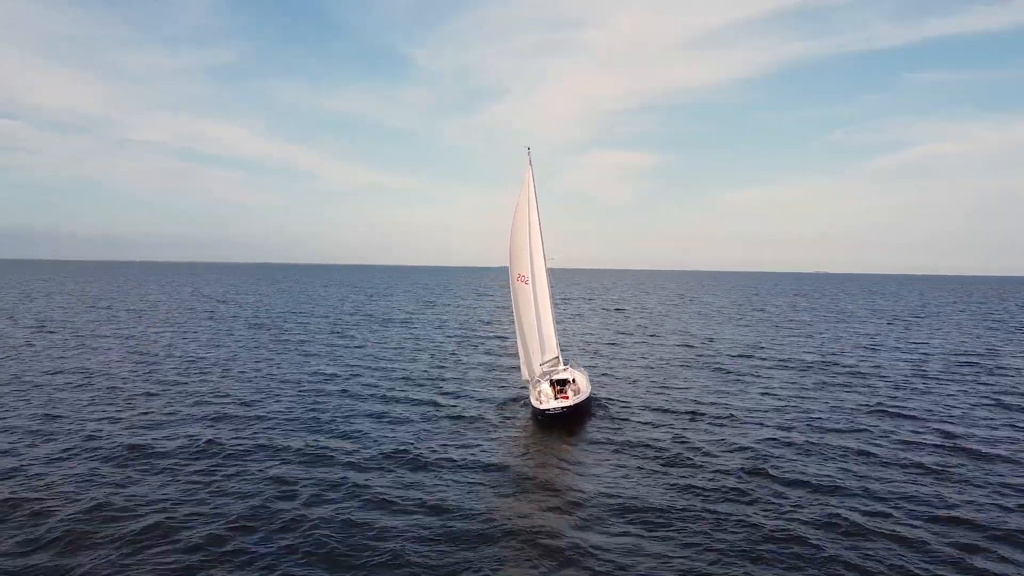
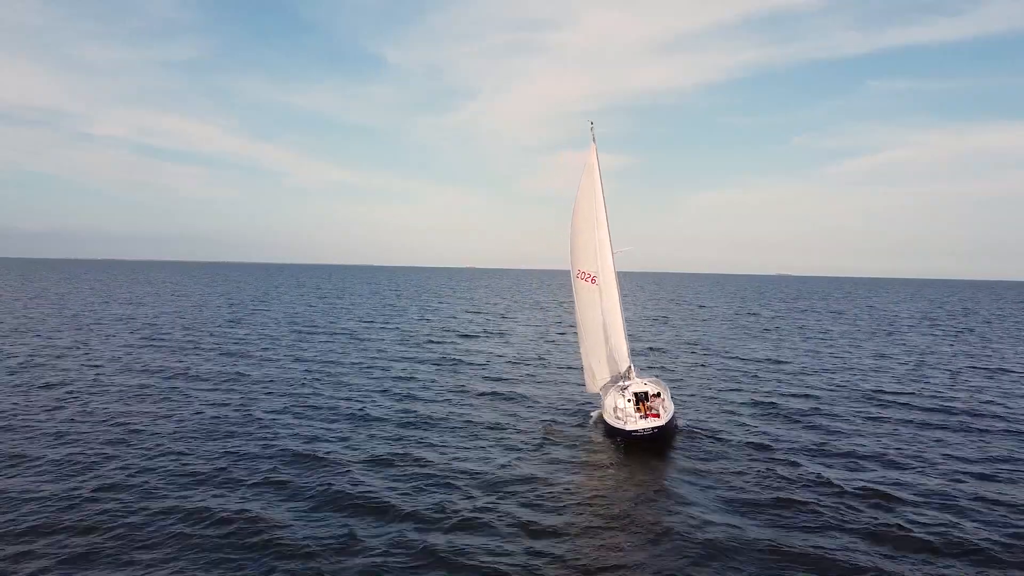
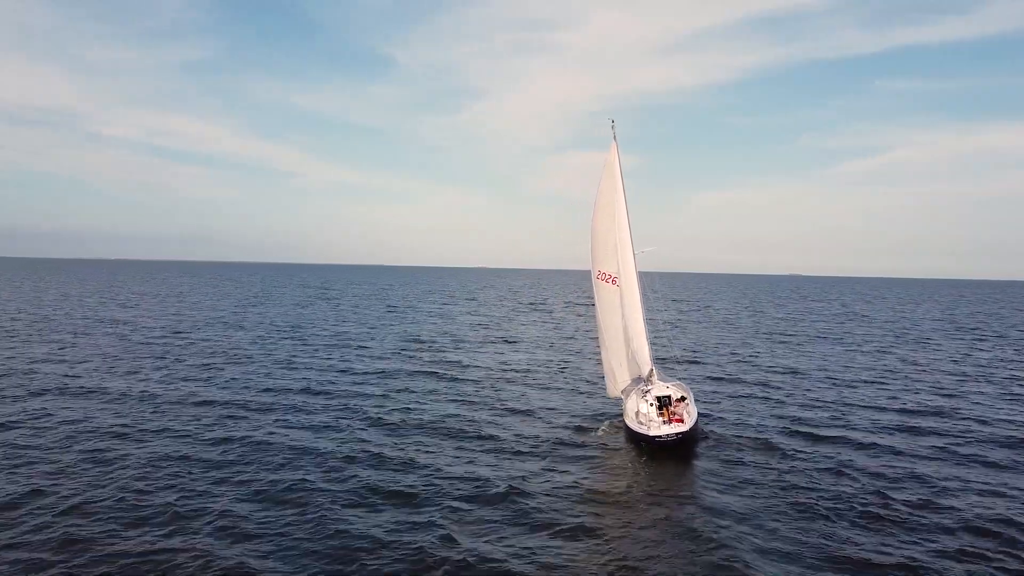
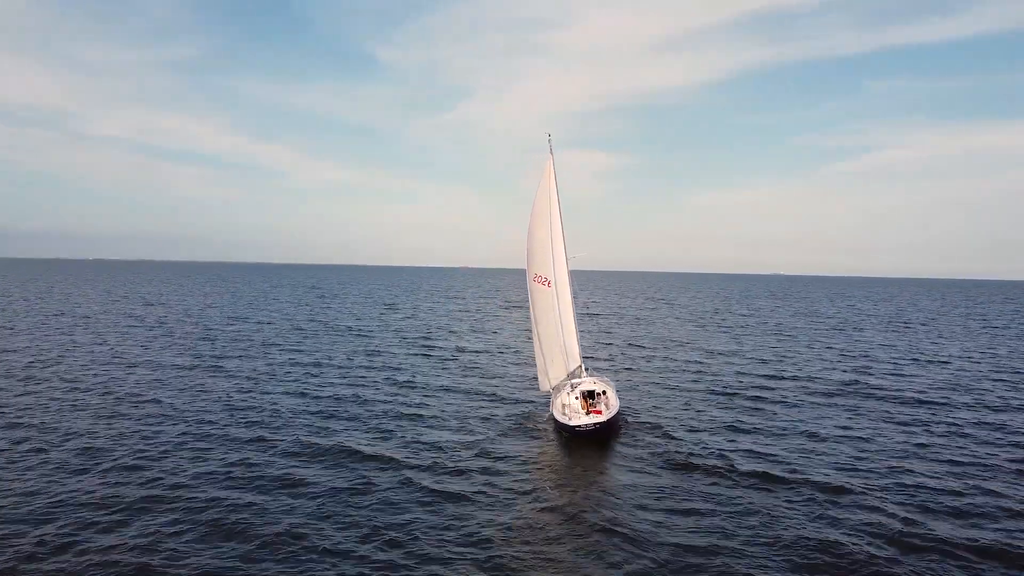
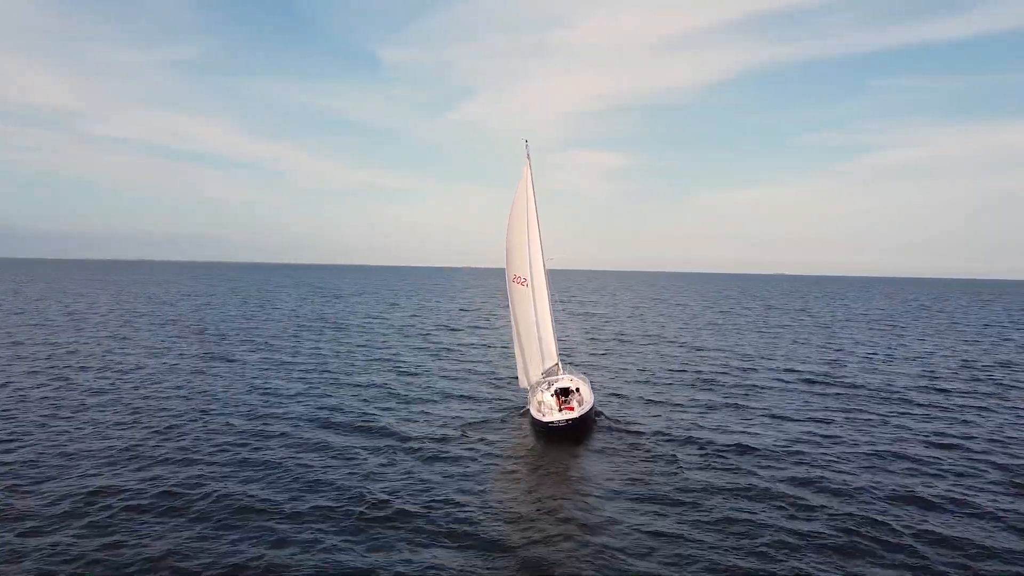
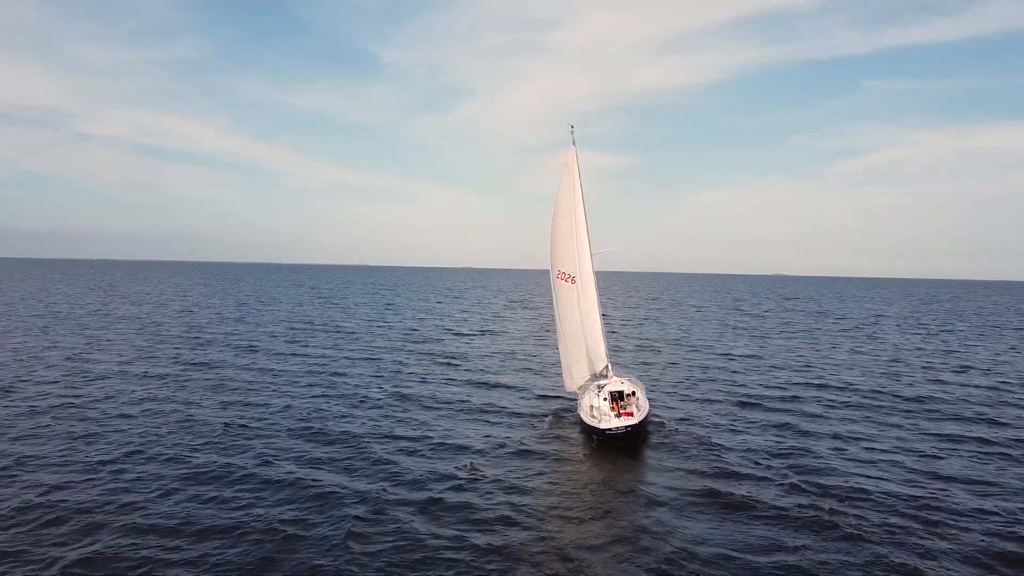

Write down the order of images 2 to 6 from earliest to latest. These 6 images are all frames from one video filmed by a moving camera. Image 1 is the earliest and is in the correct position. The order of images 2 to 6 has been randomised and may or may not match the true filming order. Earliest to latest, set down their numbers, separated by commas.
5, 4, 6, 2, 3
